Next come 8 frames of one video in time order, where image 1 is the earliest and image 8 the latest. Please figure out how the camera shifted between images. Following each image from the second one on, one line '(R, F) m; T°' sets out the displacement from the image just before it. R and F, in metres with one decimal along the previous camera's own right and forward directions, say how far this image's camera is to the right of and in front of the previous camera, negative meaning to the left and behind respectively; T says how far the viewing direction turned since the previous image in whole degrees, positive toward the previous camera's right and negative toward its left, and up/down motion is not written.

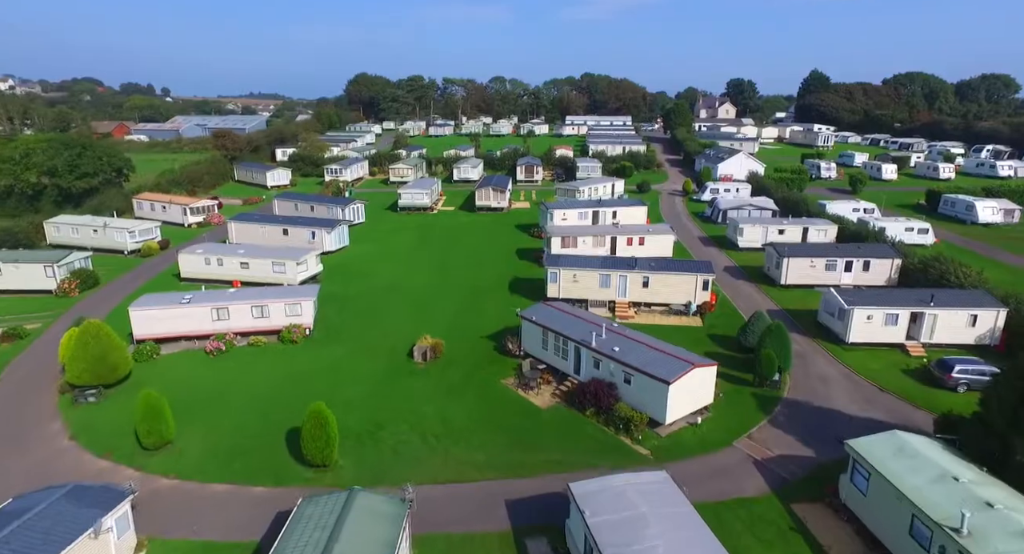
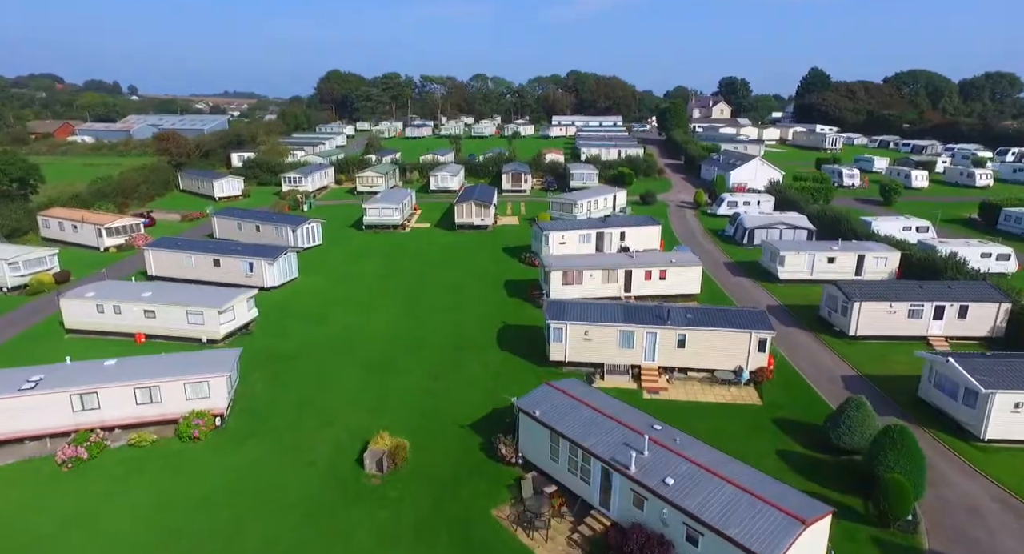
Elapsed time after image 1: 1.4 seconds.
(-0.3, +8.6) m; +2°
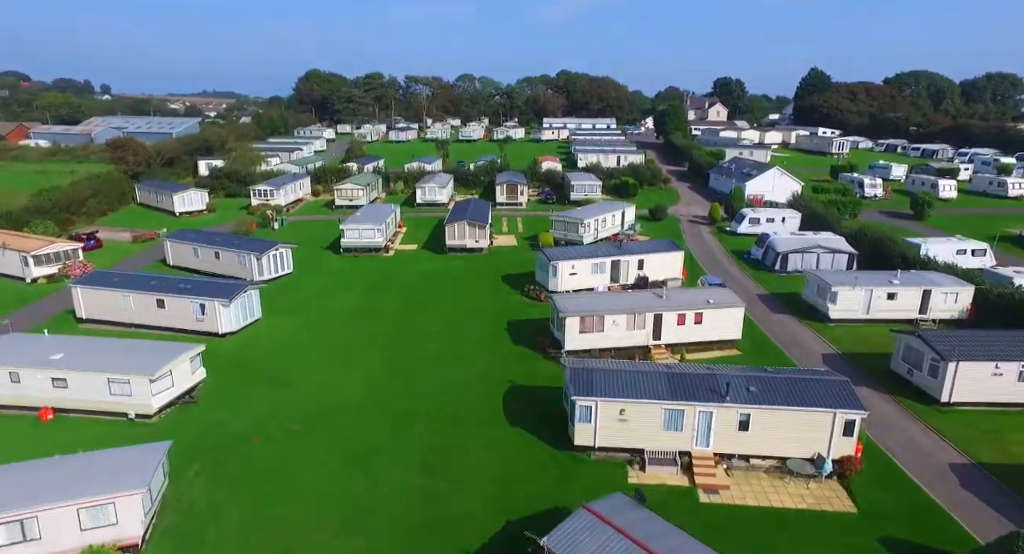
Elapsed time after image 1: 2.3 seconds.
(-0.9, +5.7) m; +1°
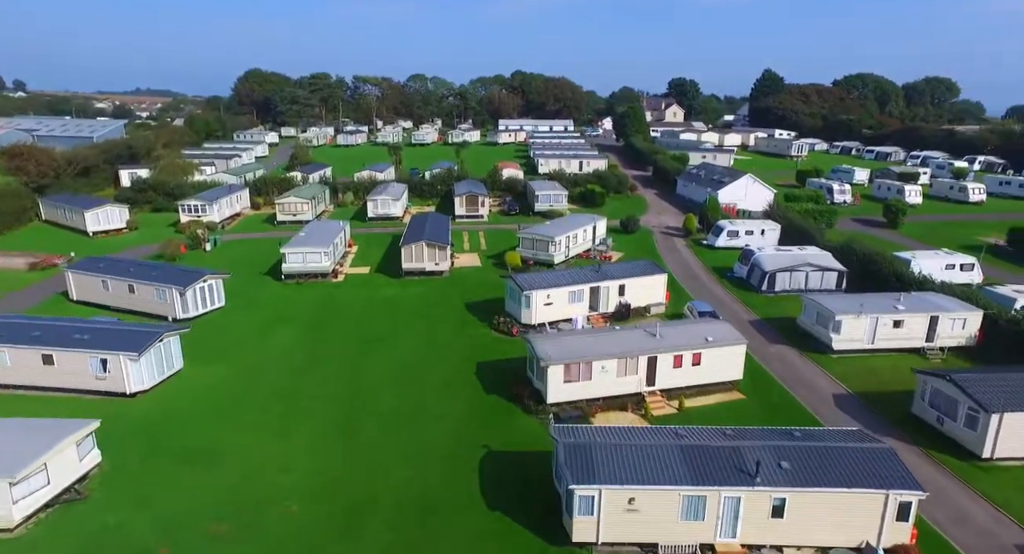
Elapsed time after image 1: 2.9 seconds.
(-0.6, +4.0) m; +4°
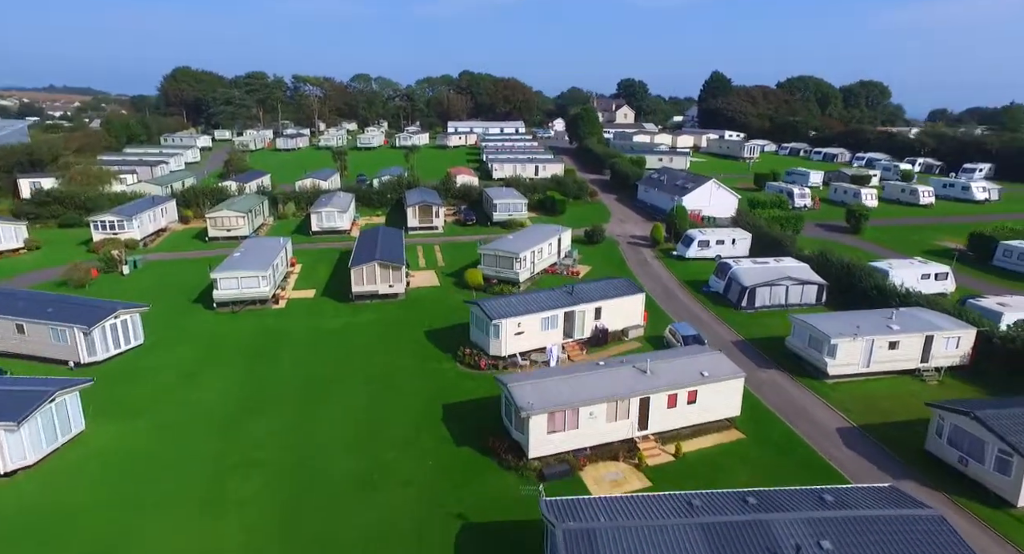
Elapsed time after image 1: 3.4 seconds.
(-0.7, +3.2) m; +5°
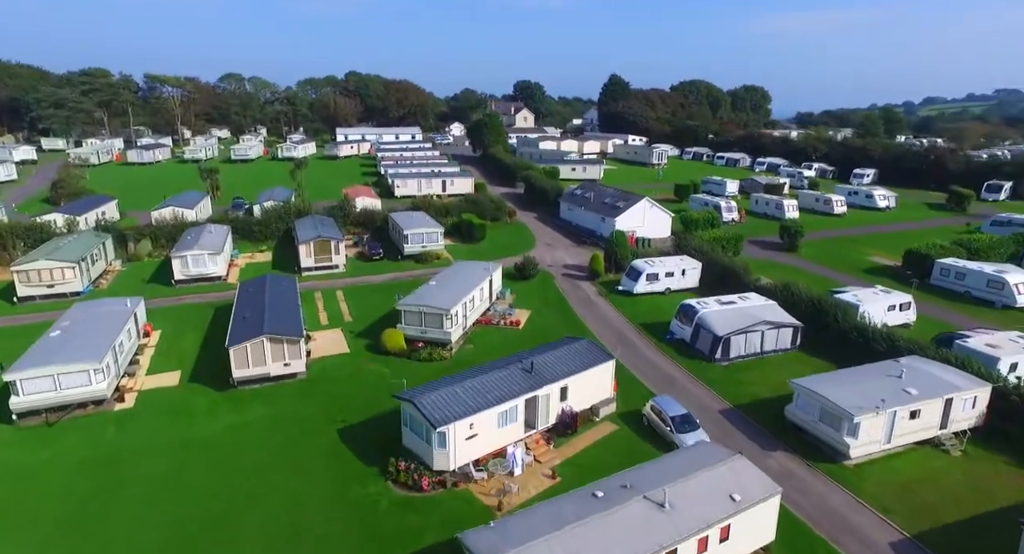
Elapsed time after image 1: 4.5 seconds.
(-1.6, +6.8) m; +10°
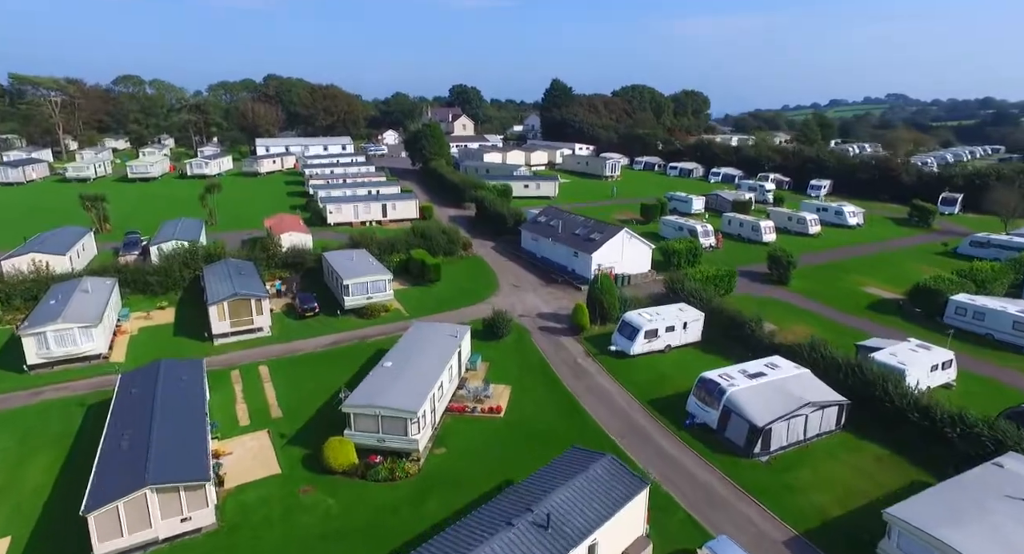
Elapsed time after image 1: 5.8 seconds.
(-1.8, +7.0) m; +6°
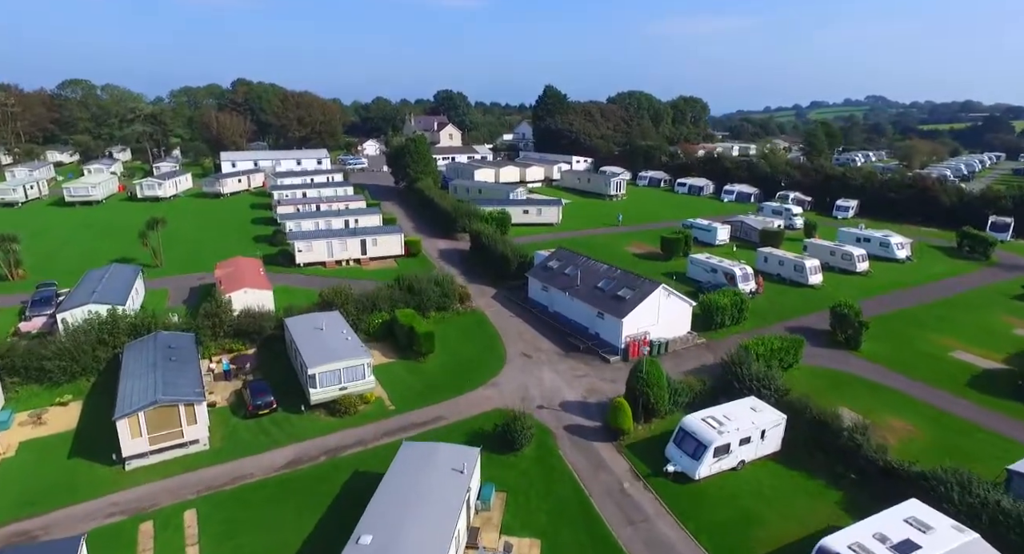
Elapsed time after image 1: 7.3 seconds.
(-1.5, +8.2) m; +2°
